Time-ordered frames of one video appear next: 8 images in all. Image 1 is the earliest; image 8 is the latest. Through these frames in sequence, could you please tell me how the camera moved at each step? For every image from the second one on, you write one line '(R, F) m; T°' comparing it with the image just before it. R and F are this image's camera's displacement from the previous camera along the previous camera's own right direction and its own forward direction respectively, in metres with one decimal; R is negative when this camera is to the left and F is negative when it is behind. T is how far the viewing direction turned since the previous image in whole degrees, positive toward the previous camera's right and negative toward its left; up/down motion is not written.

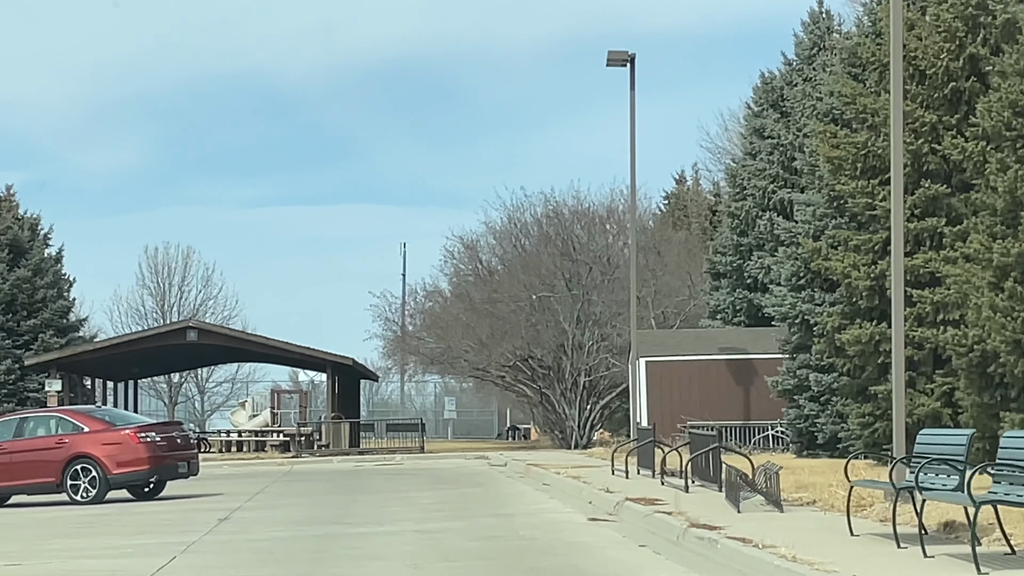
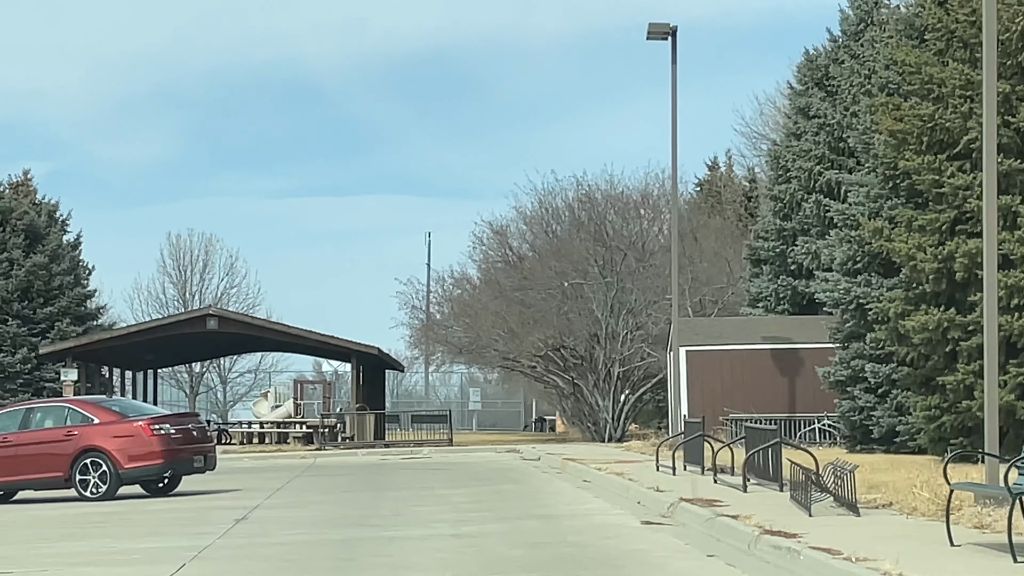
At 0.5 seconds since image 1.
(-0.3, +1.5) m; -1°
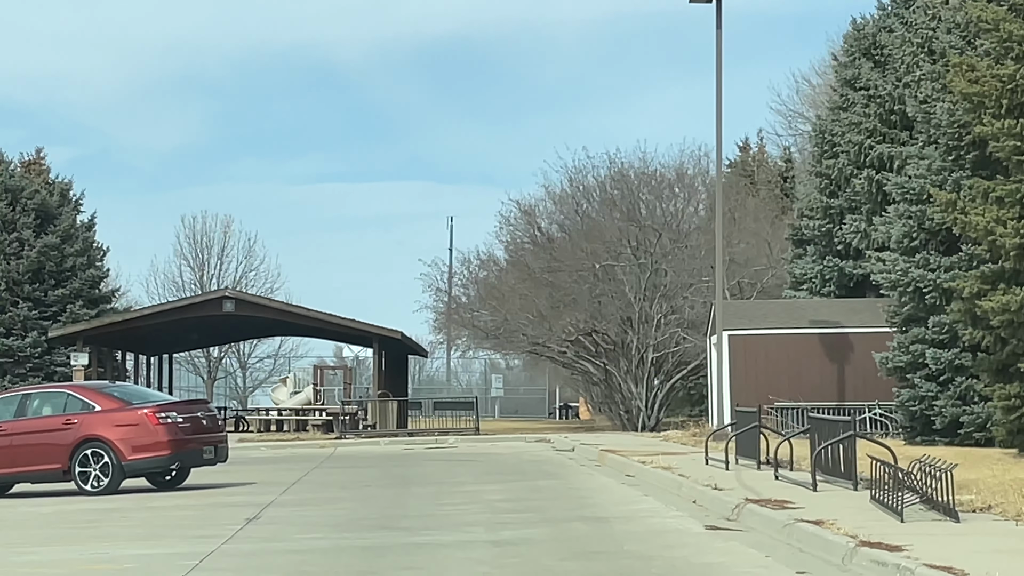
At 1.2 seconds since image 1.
(-0.3, +1.7) m; -1°
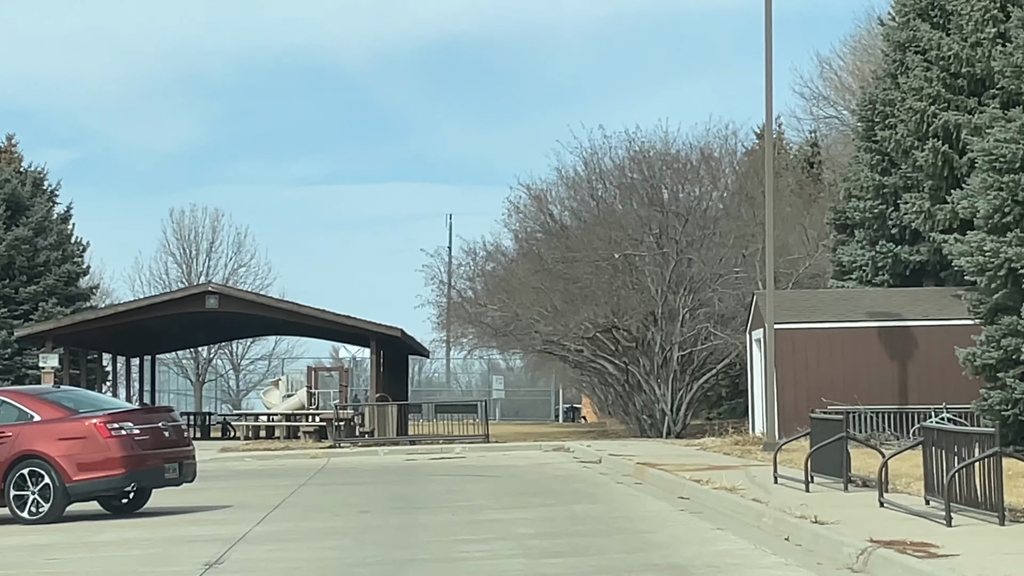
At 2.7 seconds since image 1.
(-0.4, +3.4) m; 0°
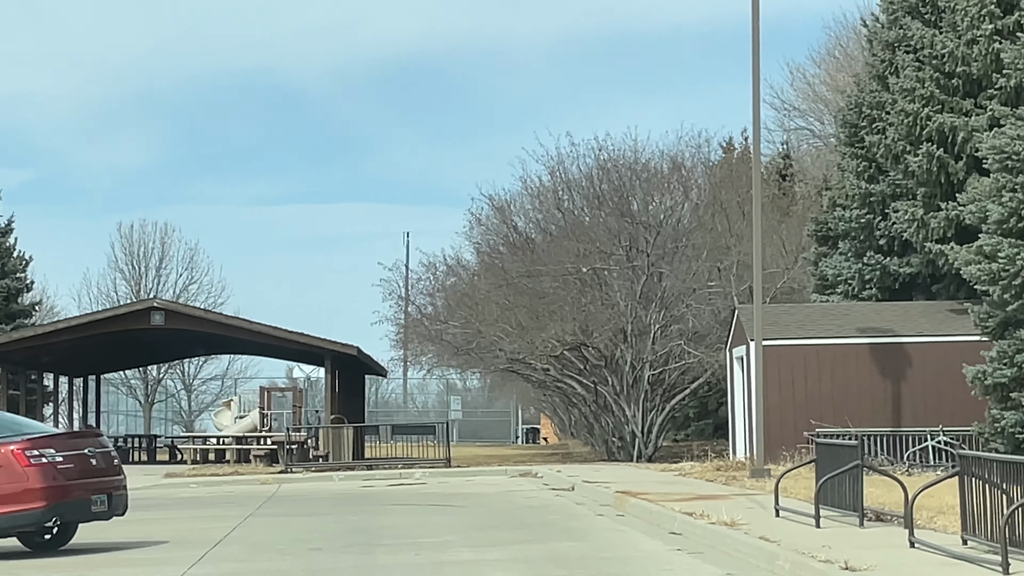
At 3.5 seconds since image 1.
(-0.2, +1.8) m; +2°
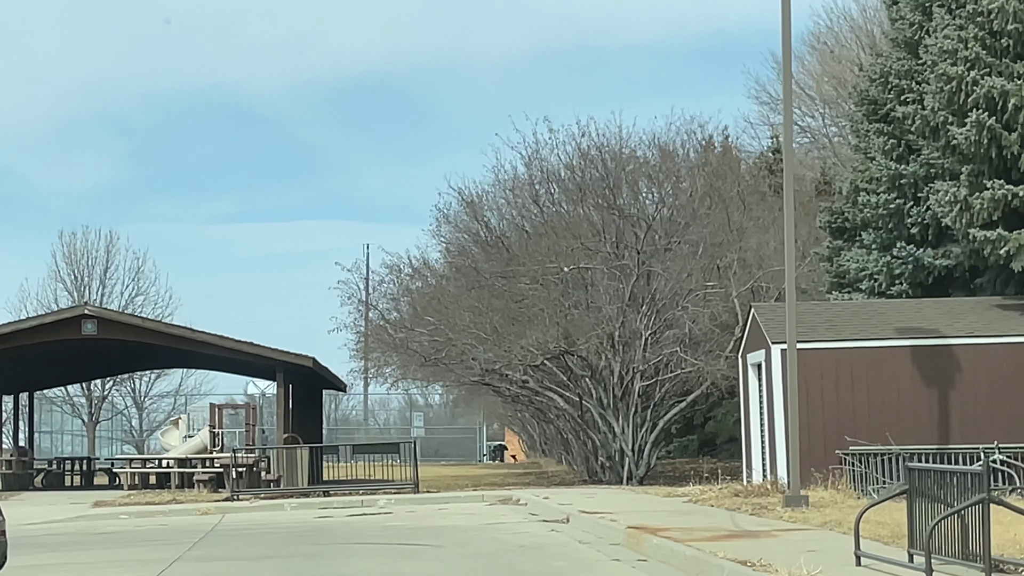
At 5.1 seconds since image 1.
(-0.3, +3.5) m; +2°
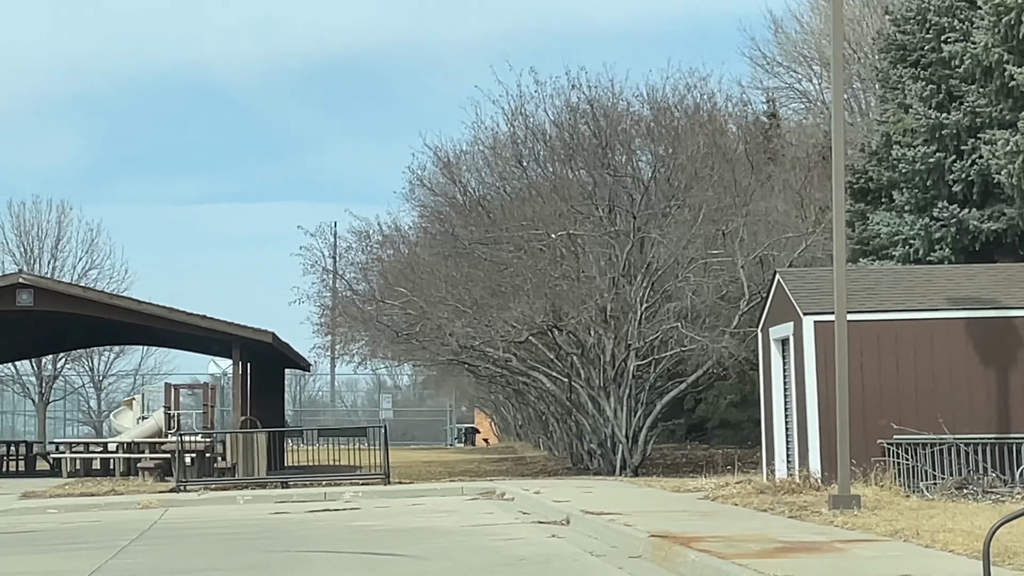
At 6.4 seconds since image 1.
(-0.3, +3.0) m; +1°
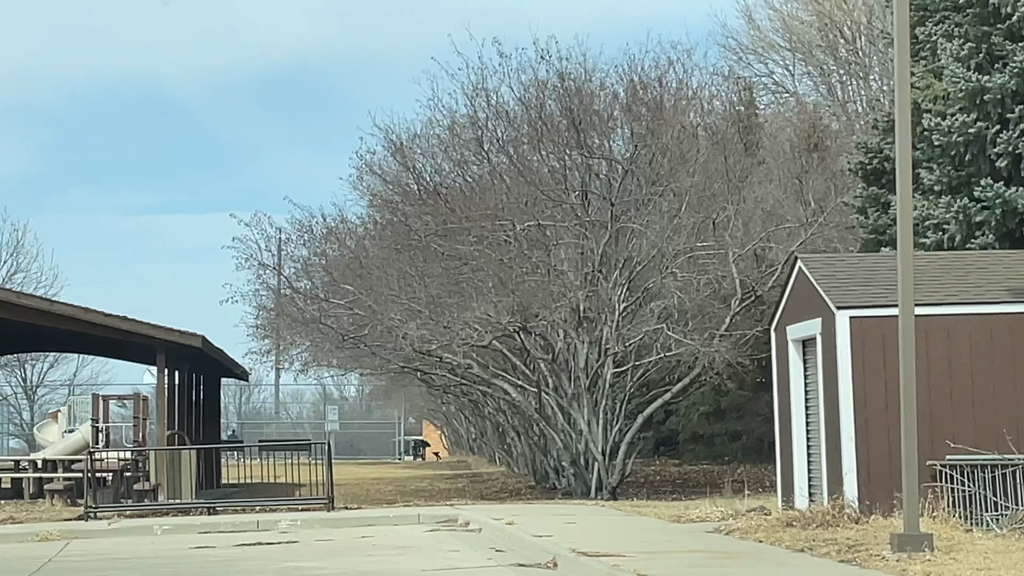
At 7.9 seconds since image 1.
(-0.3, +3.1) m; +2°
